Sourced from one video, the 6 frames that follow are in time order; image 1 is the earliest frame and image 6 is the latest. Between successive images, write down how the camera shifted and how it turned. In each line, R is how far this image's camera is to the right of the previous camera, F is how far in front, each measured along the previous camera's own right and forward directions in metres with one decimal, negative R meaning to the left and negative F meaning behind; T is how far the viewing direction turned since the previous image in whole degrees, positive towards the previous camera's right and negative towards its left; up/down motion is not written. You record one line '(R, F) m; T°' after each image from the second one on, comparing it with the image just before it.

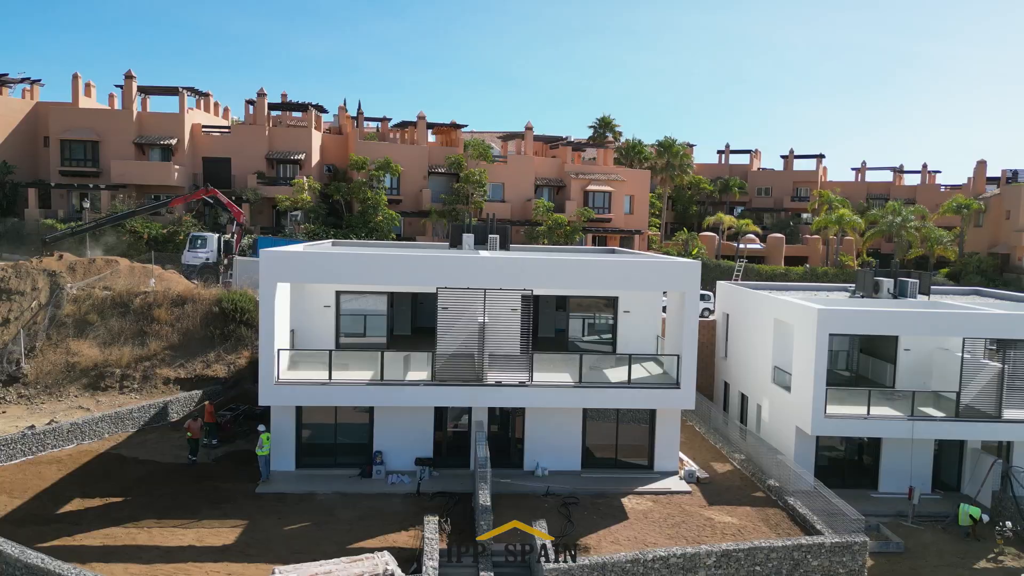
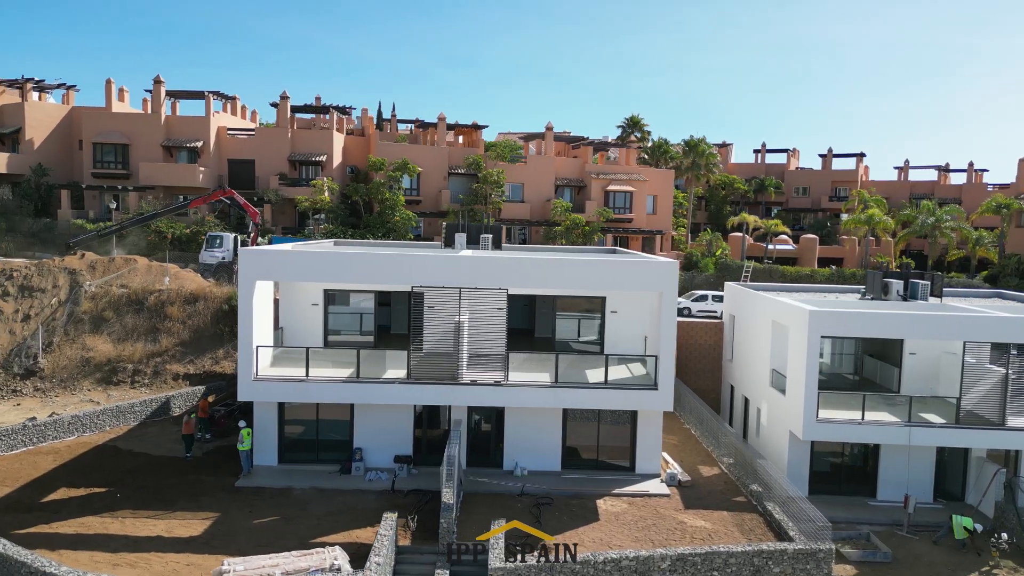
(+1.6, +0.1) m; -3°
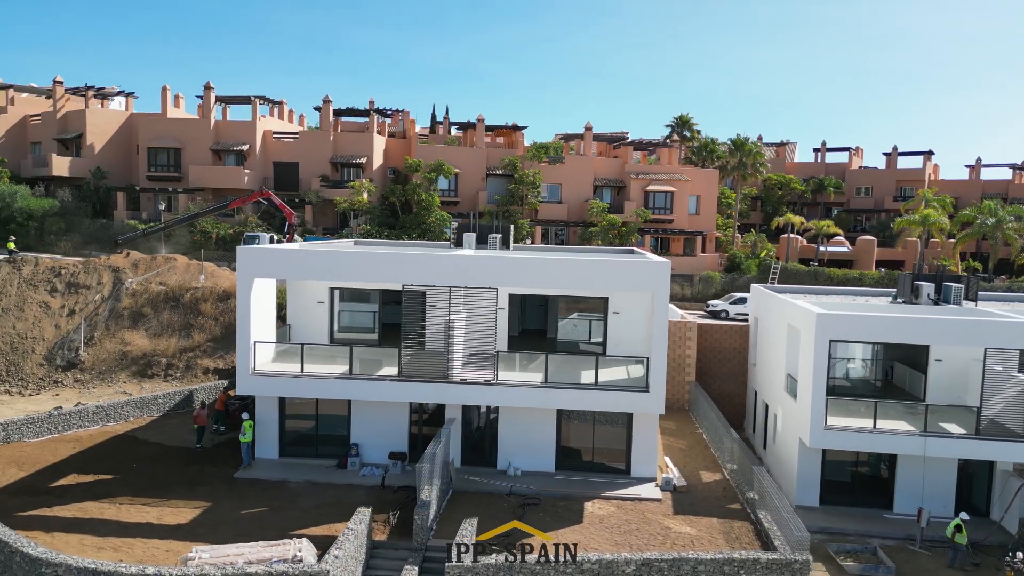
(+1.8, +0.1) m; -5°
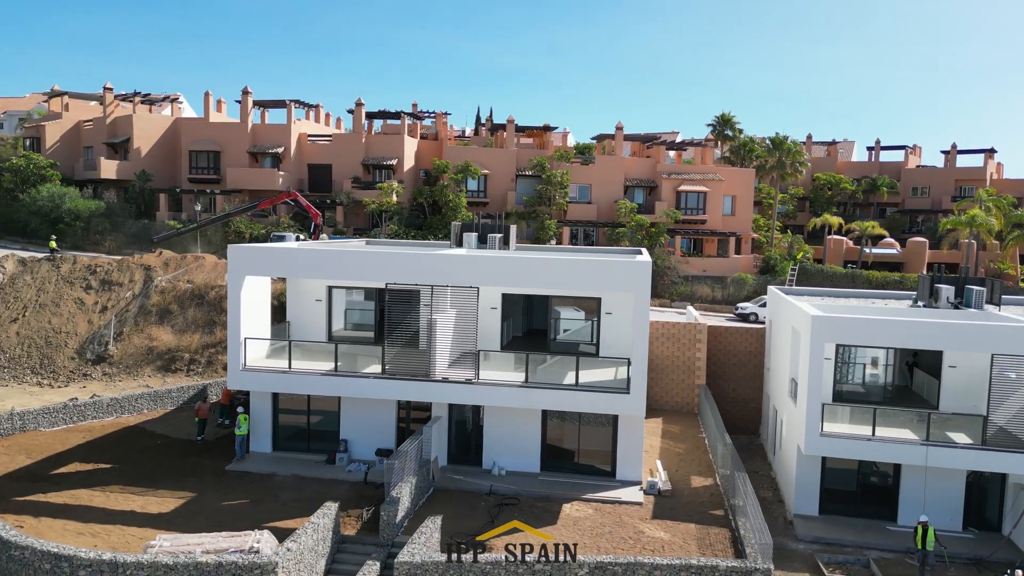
(+1.8, +0.1) m; -4°
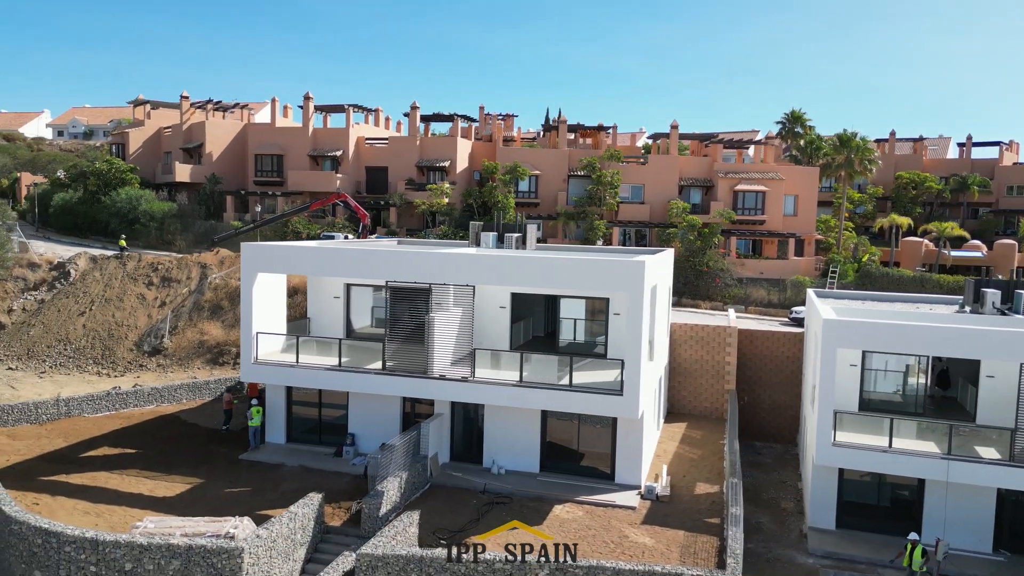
(+2.1, +0.1) m; -6°
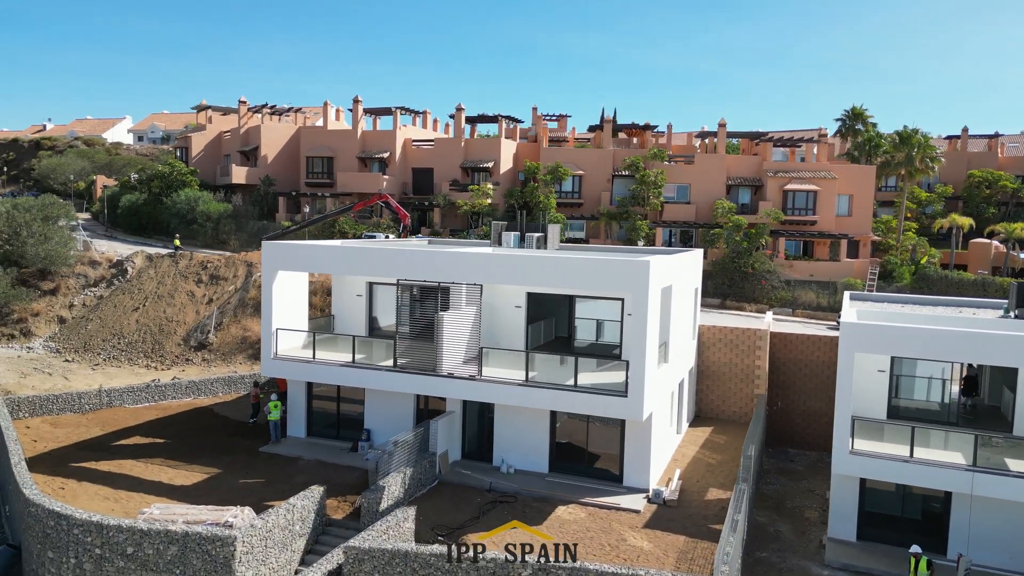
(+1.4, 0.0) m; -5°
